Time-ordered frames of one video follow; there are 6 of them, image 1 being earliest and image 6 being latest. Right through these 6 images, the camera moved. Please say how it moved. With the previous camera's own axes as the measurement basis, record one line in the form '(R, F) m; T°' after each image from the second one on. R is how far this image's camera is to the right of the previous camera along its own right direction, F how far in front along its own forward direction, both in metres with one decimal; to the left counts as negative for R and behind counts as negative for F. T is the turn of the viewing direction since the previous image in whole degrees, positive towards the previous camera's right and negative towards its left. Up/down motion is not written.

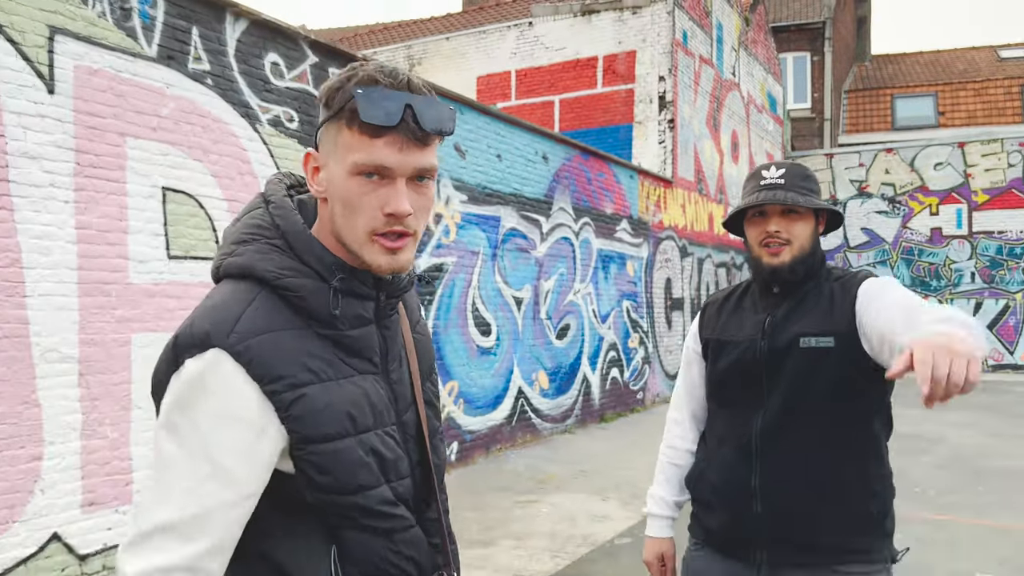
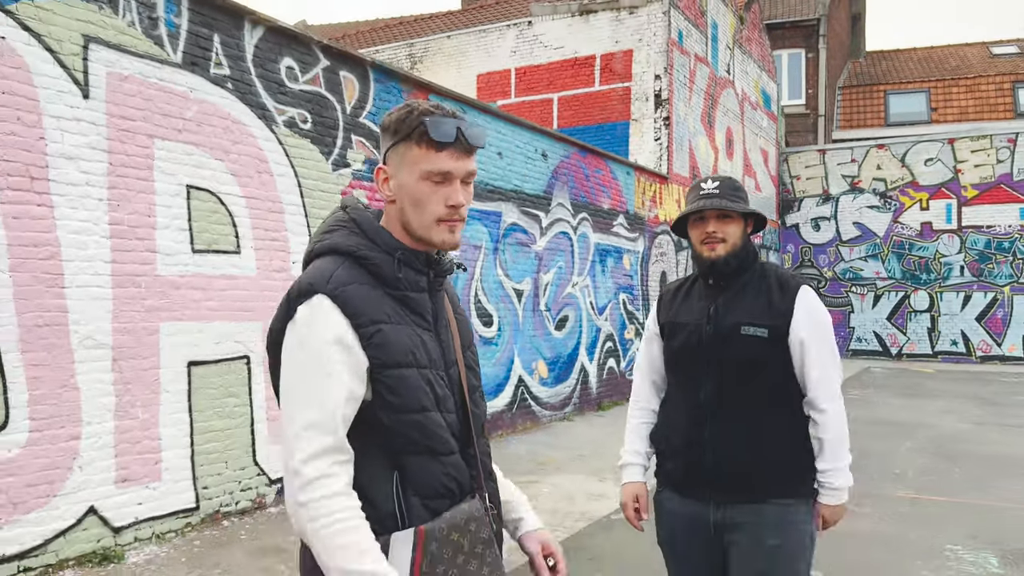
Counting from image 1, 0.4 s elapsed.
(0.0, -0.3) m; 0°
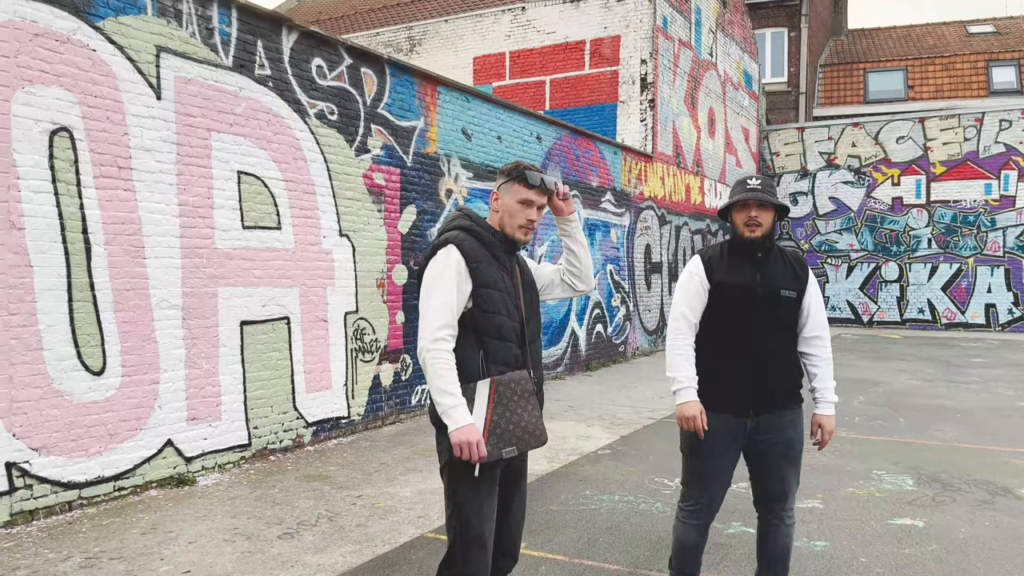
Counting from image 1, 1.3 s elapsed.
(-0.1, -0.8) m; +1°
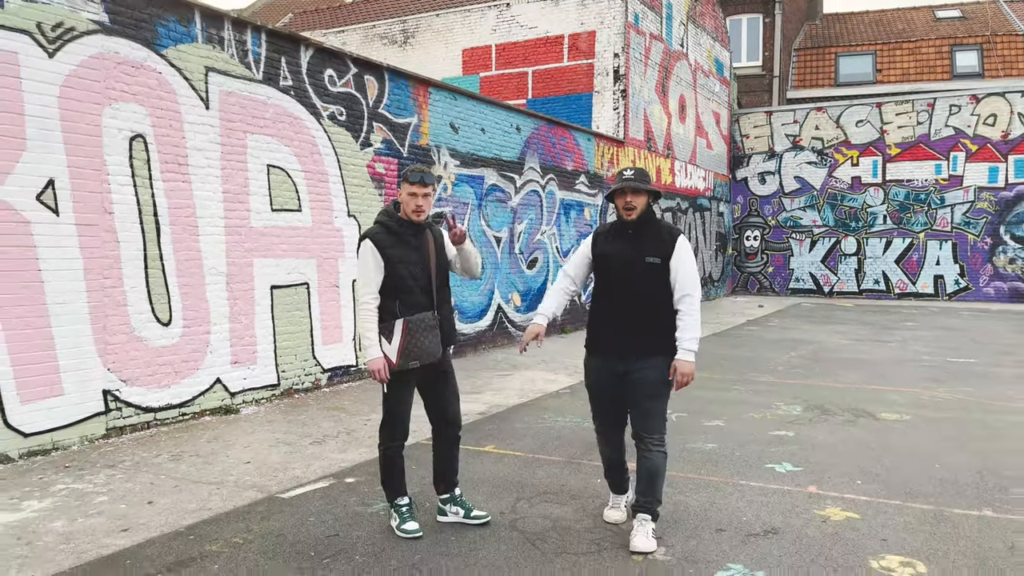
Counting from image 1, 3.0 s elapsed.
(+0.1, -1.3) m; 0°
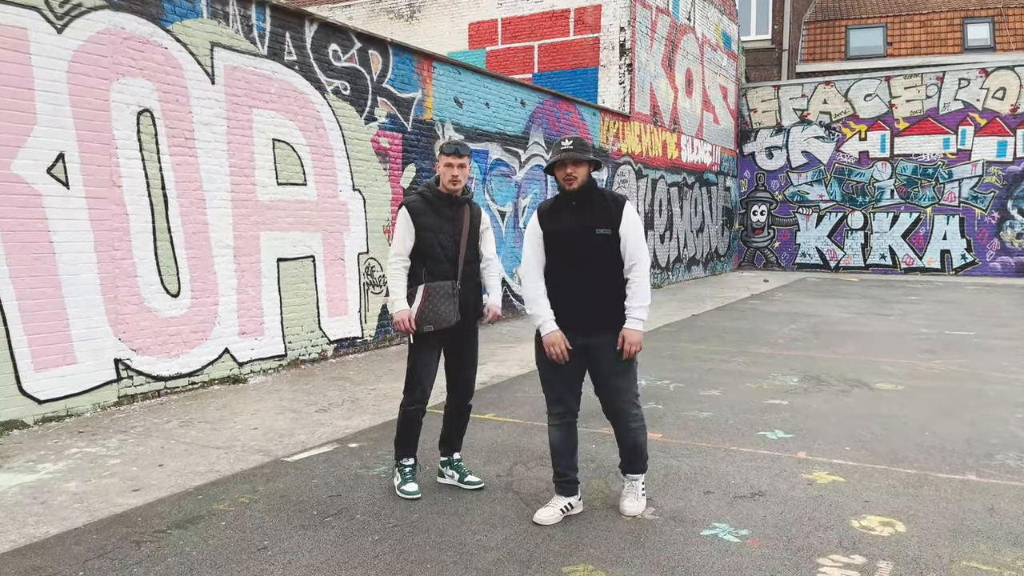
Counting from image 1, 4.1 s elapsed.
(+0.1, -0.1) m; -1°
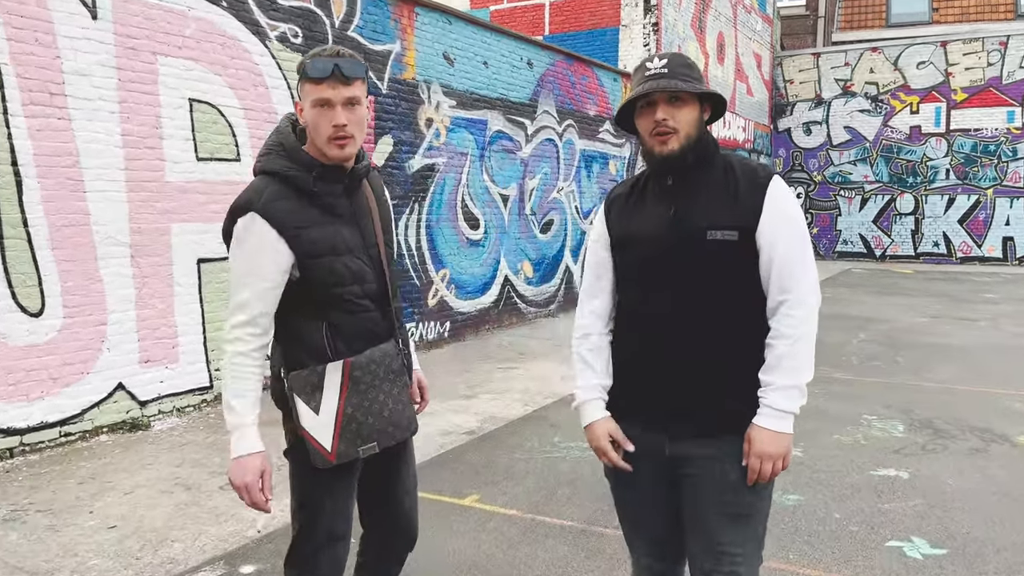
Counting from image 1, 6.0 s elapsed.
(+0.1, +1.8) m; -1°
